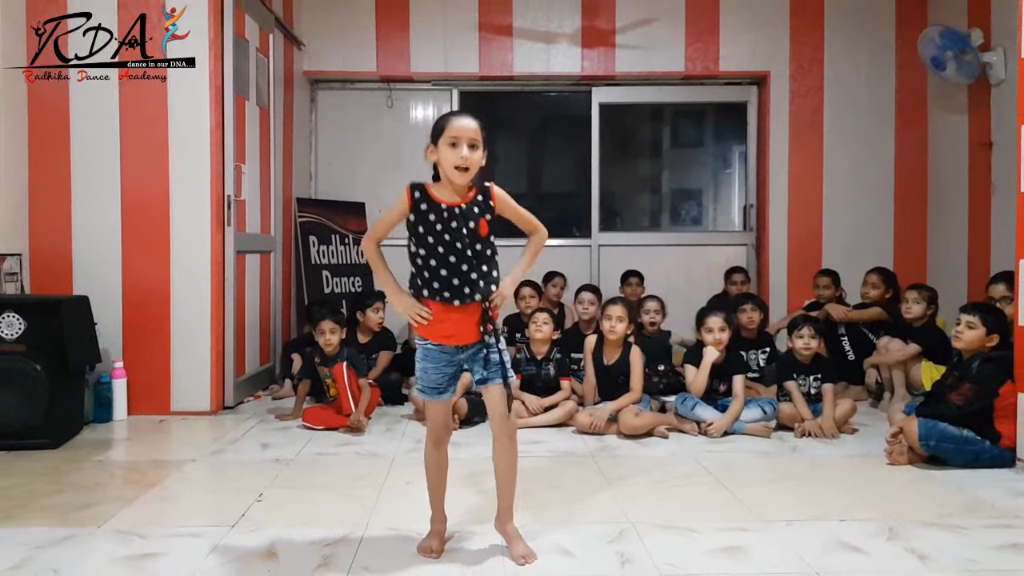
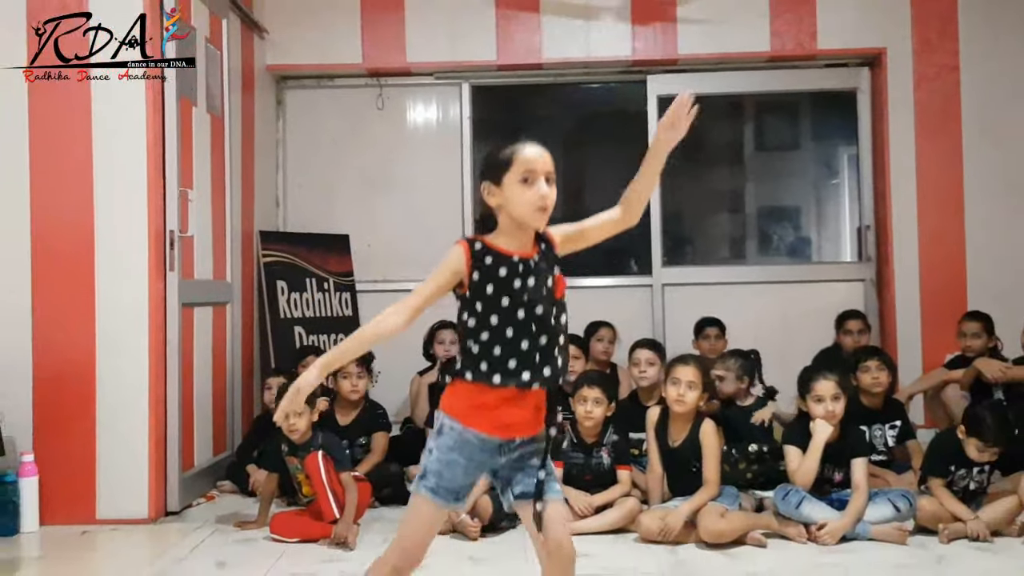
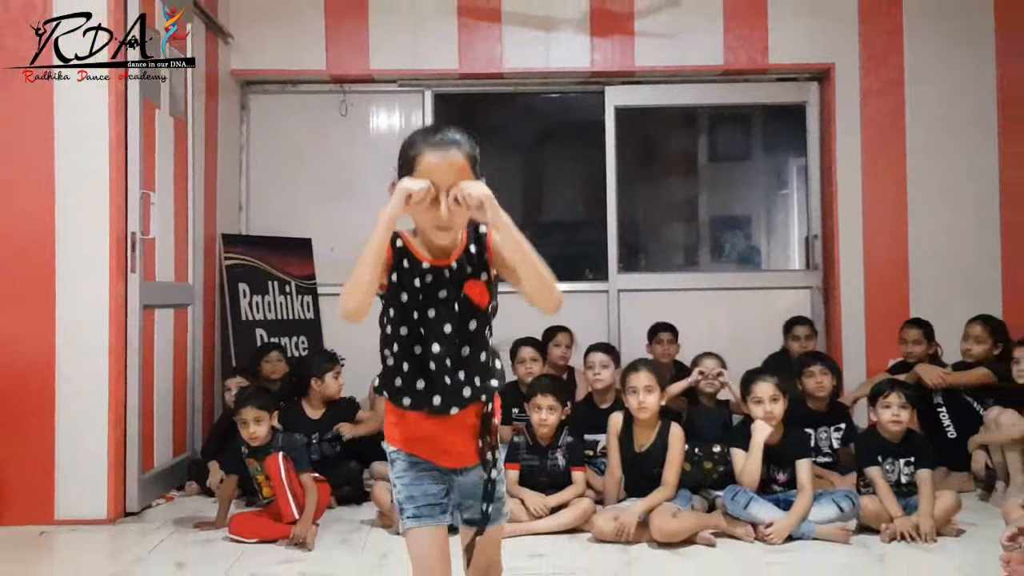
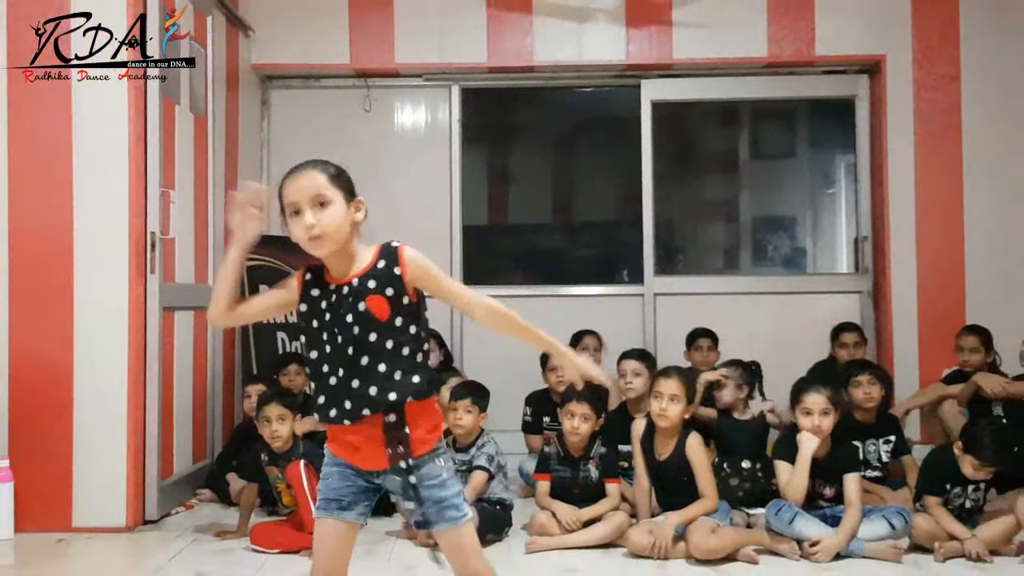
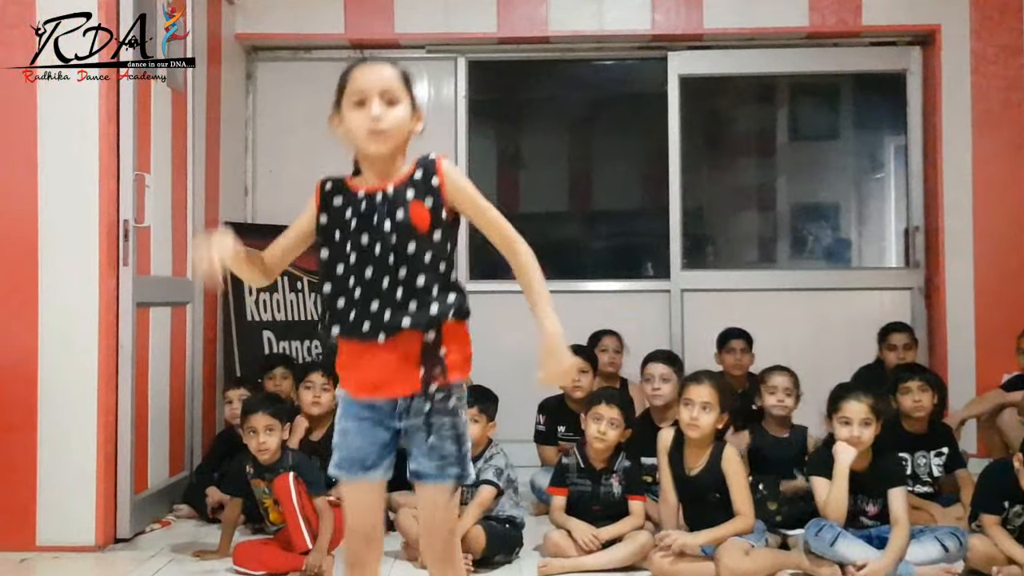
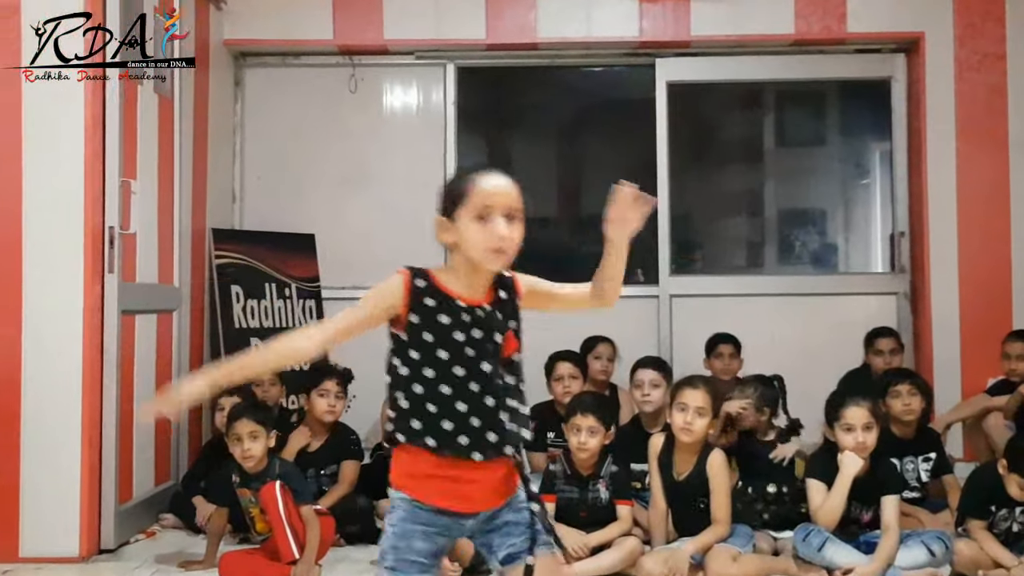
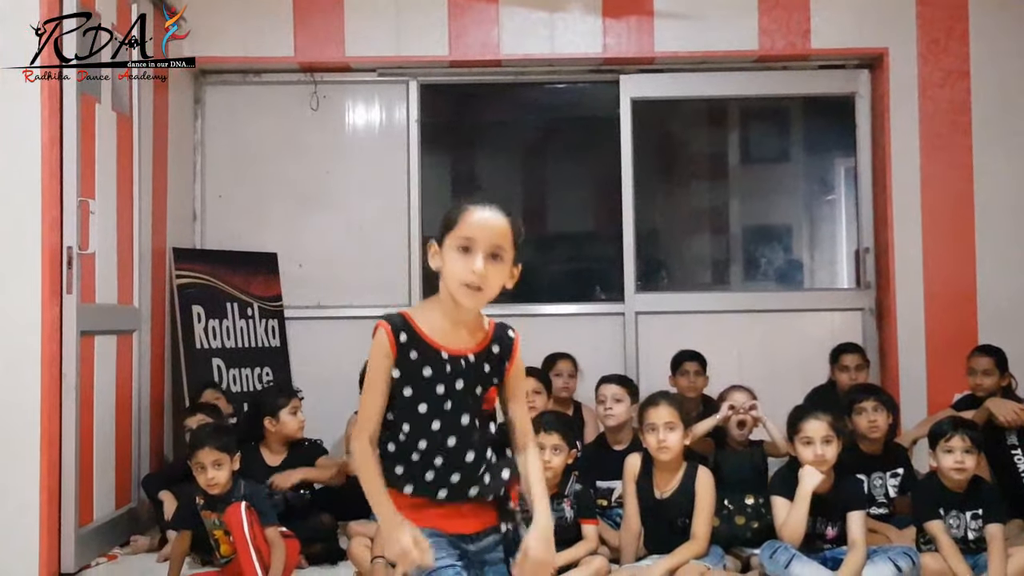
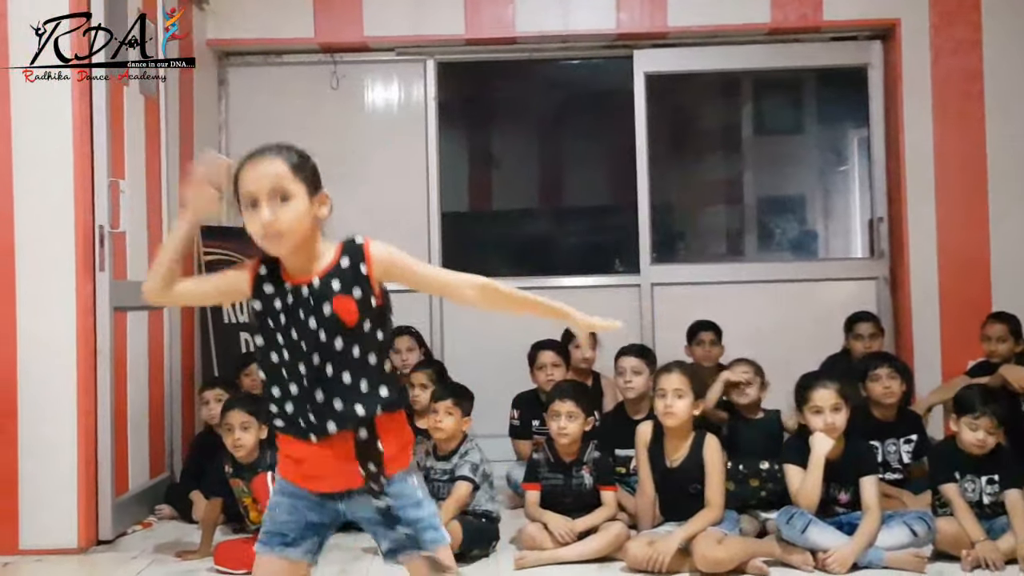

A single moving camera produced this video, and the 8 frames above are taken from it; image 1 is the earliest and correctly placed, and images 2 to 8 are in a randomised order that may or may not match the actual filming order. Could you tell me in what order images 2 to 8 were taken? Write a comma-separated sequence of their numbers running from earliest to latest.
7, 3, 8, 2, 6, 4, 5
